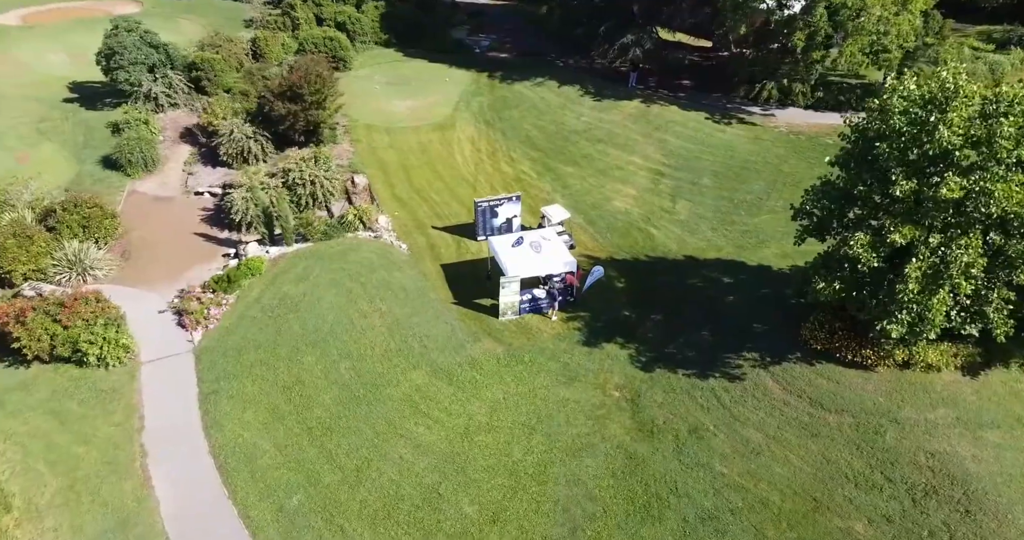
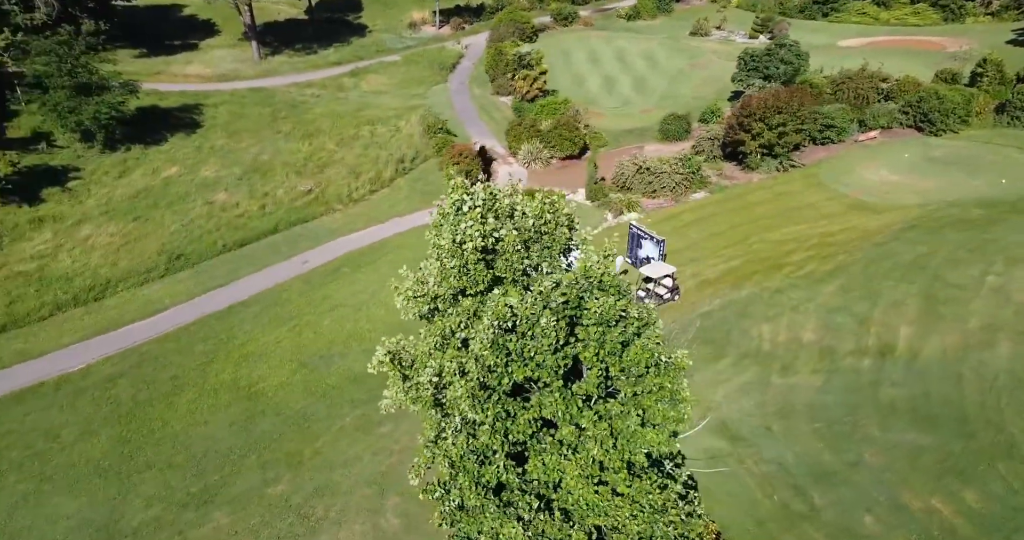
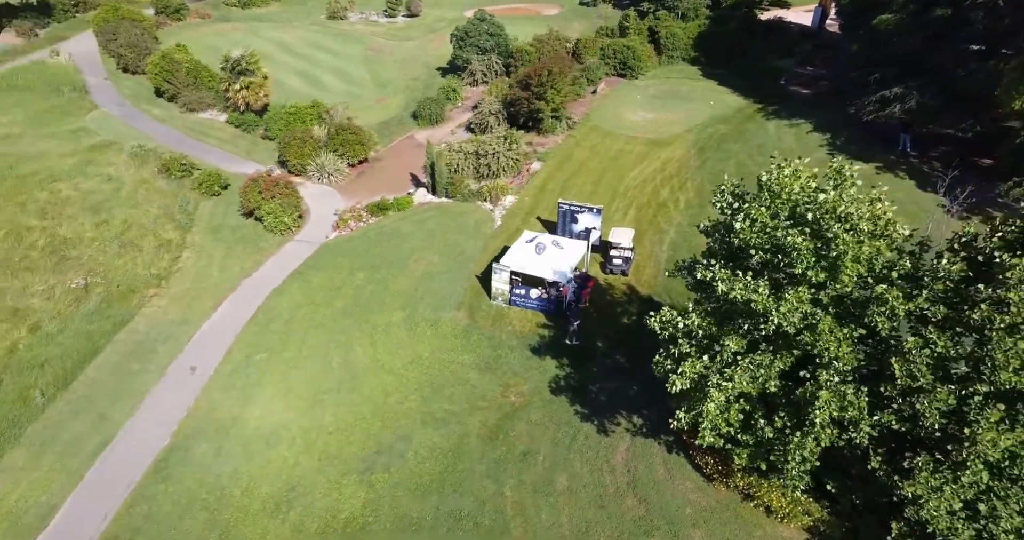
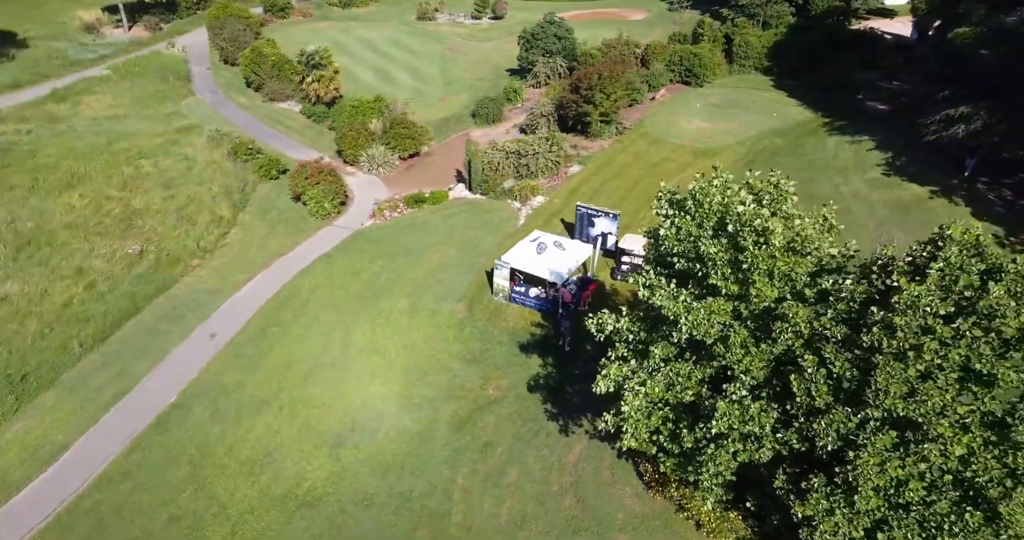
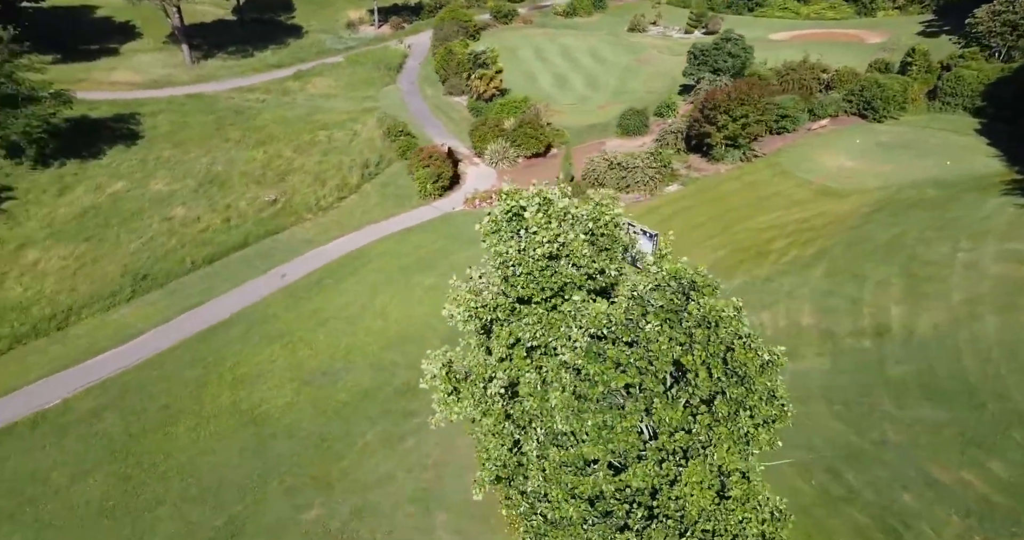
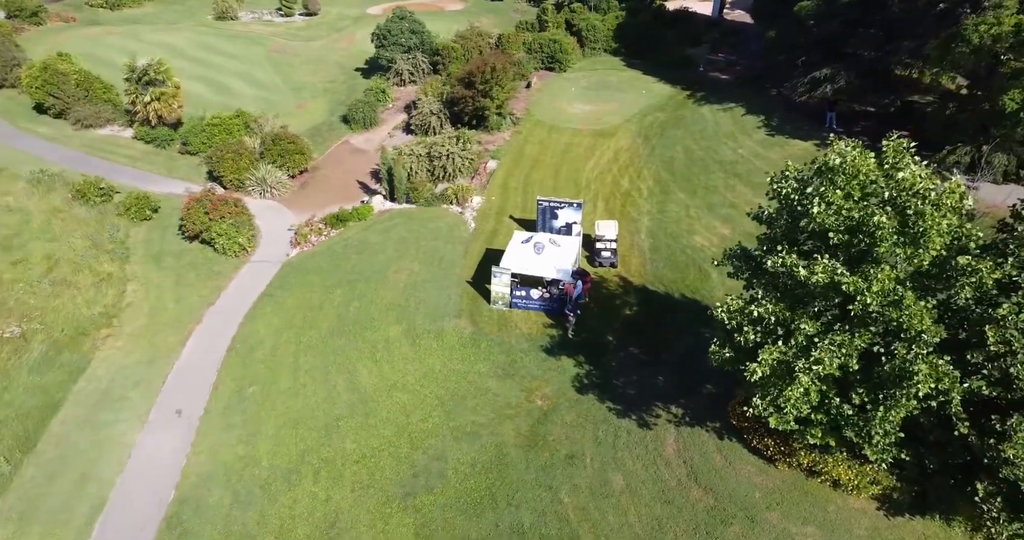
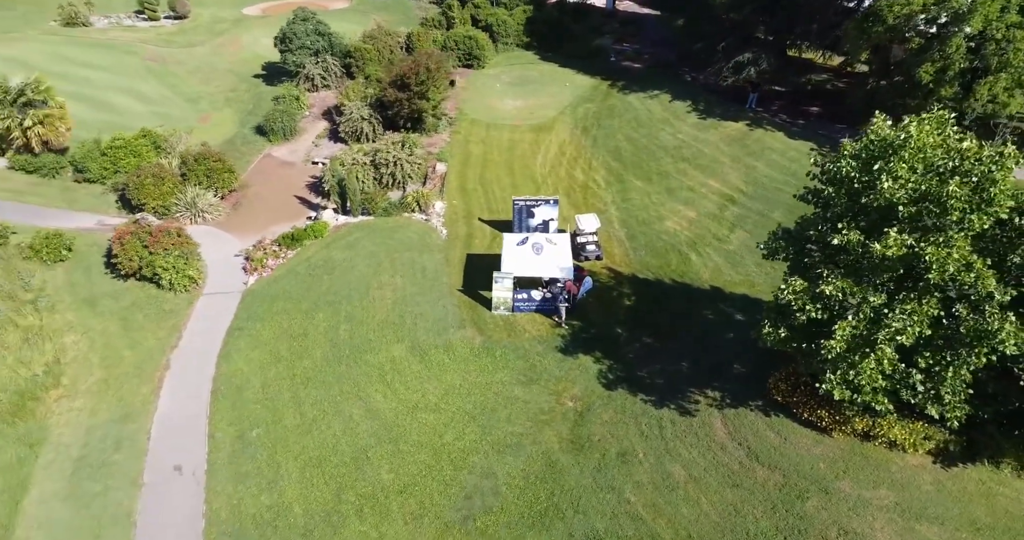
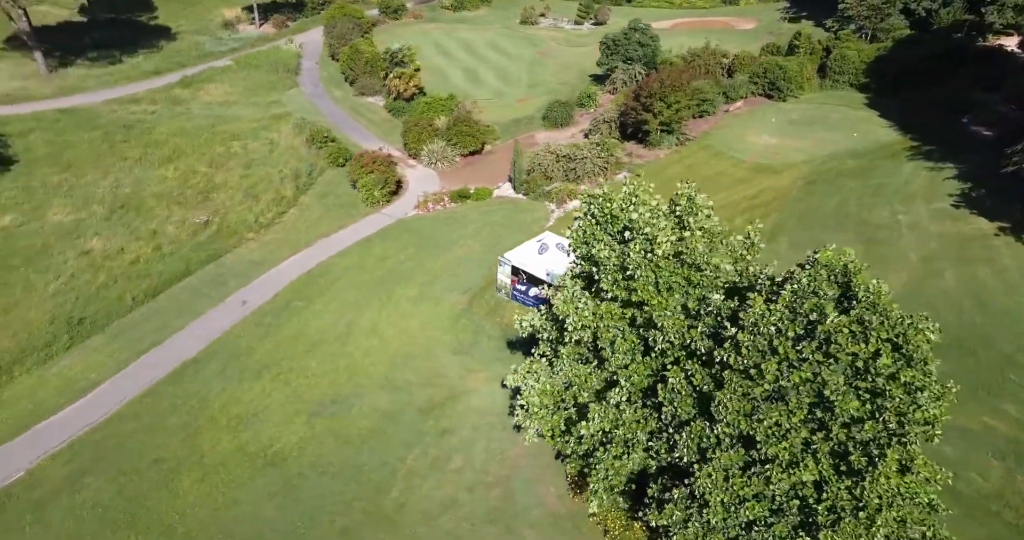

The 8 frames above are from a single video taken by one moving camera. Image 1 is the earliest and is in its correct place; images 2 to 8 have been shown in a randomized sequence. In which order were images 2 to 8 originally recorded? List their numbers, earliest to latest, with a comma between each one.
7, 6, 3, 4, 8, 5, 2
